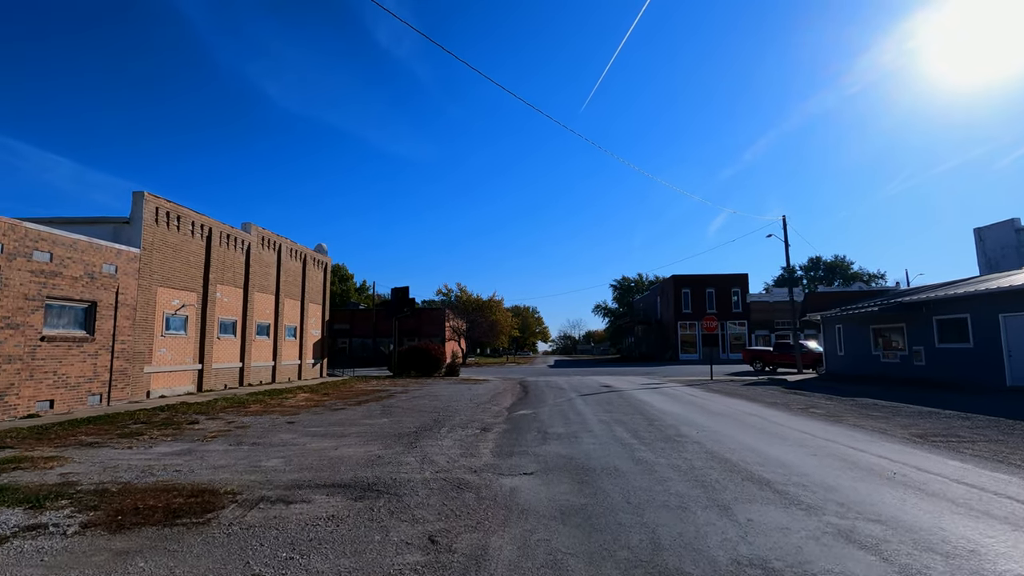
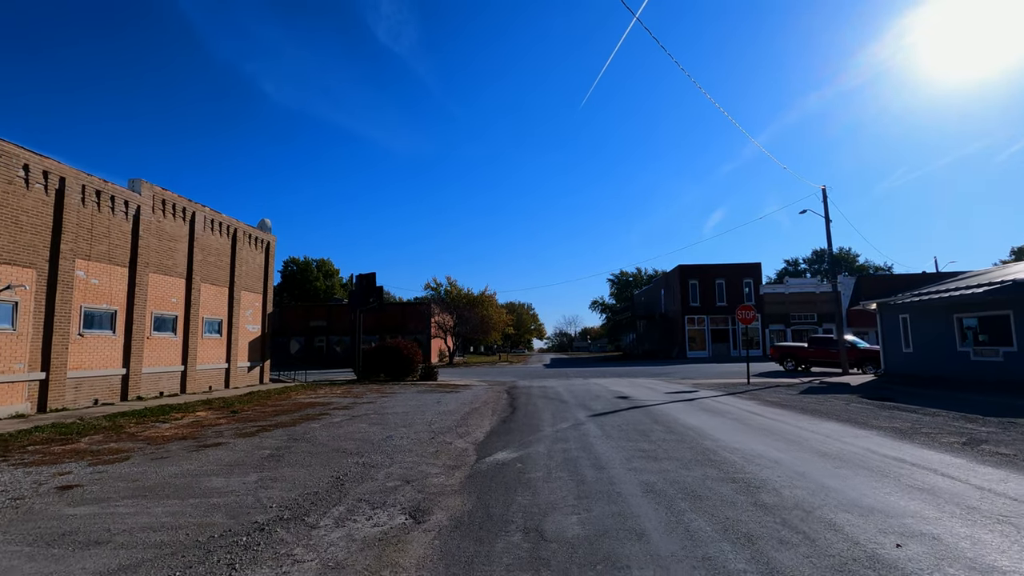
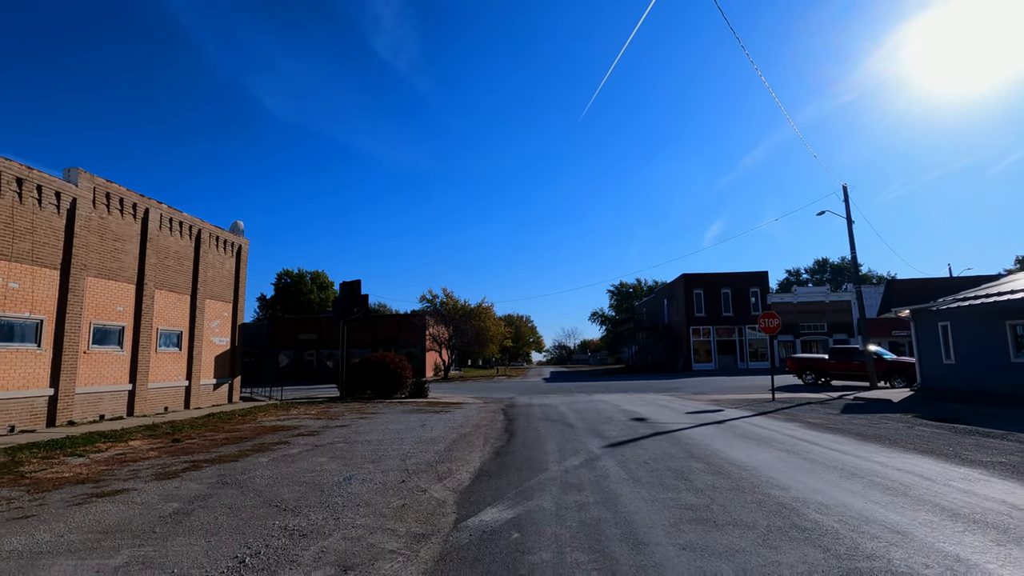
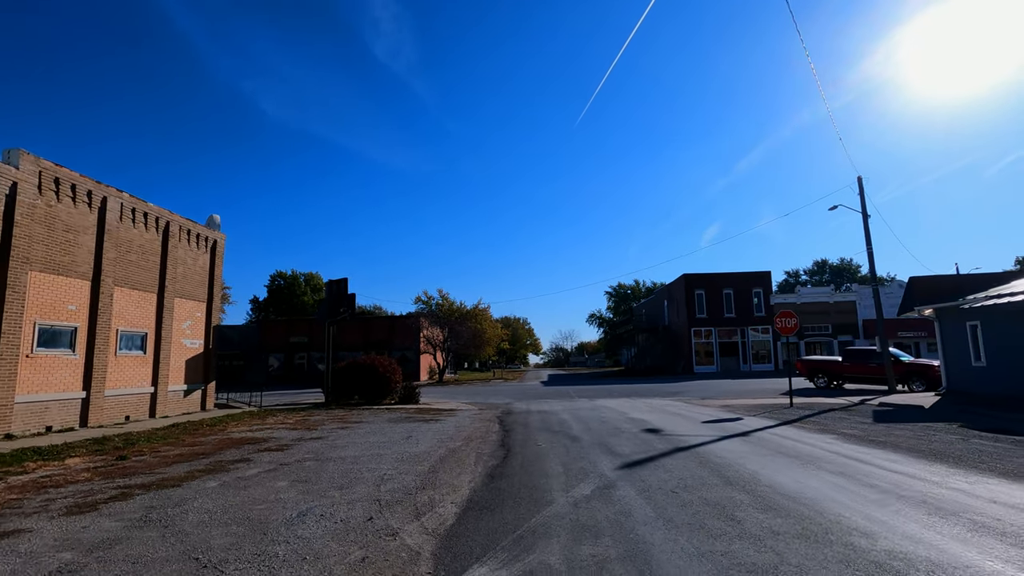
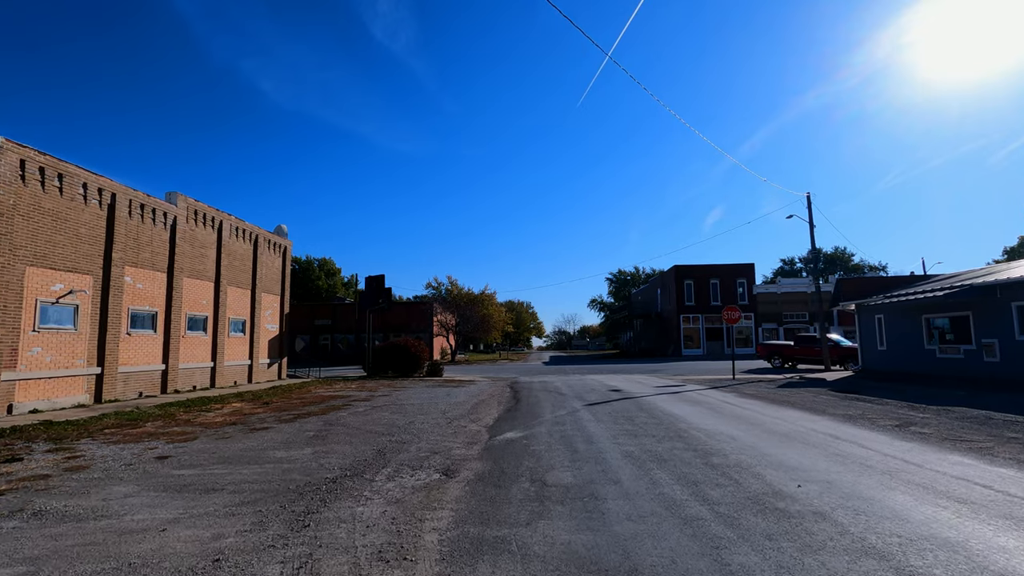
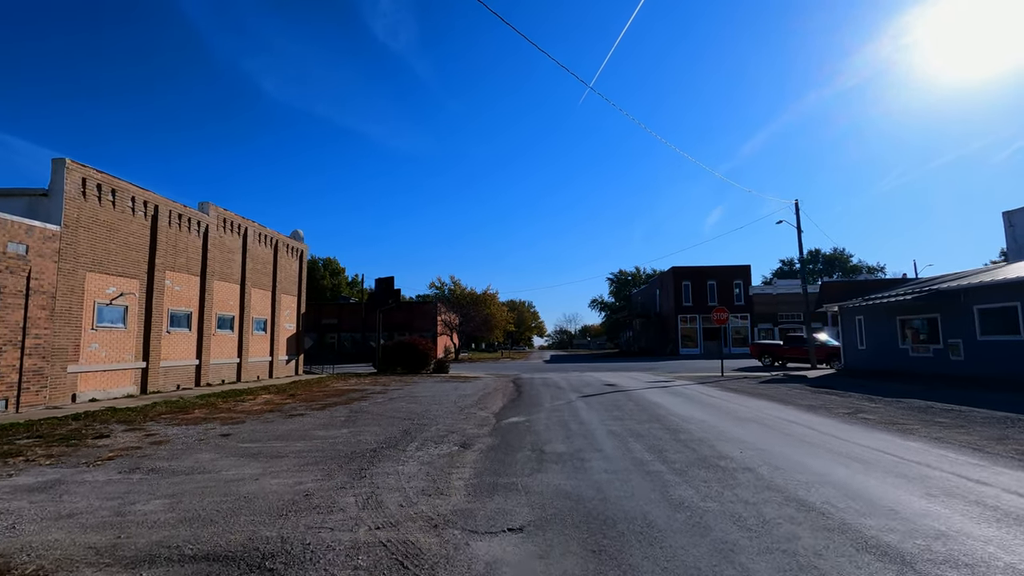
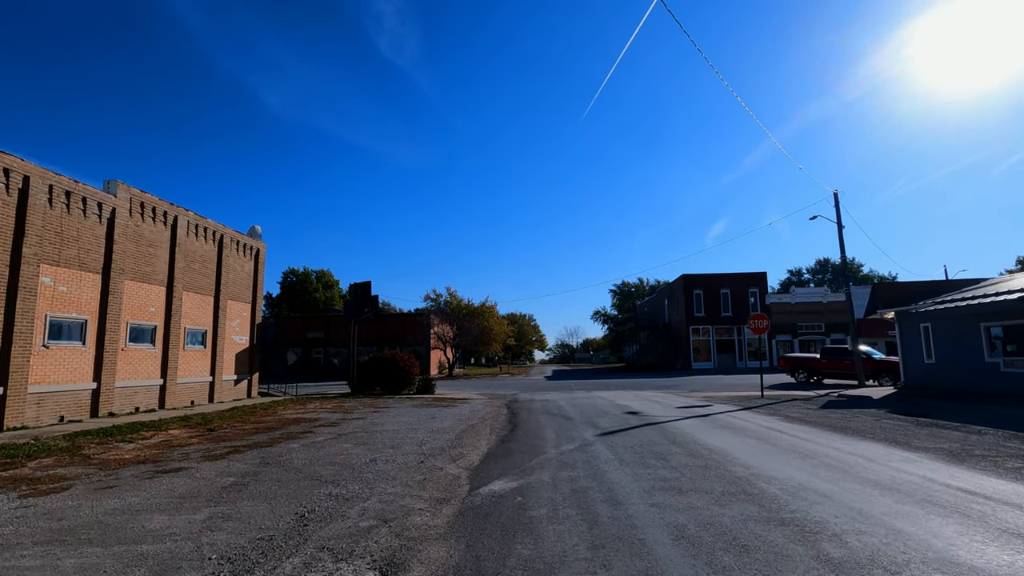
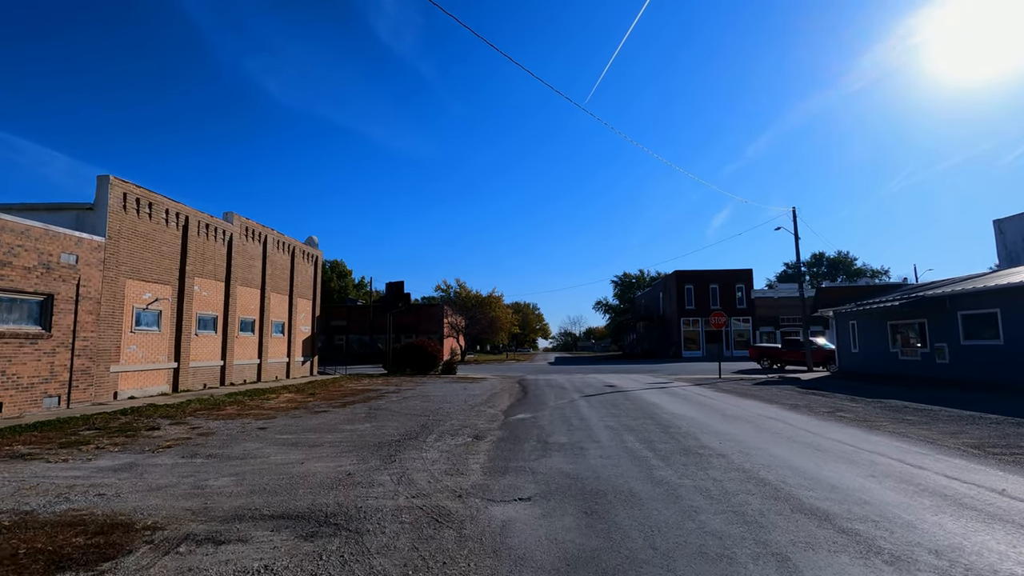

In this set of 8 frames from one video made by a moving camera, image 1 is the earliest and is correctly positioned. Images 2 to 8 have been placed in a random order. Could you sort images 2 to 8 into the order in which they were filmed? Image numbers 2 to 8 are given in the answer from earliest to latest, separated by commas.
8, 6, 5, 2, 7, 3, 4
